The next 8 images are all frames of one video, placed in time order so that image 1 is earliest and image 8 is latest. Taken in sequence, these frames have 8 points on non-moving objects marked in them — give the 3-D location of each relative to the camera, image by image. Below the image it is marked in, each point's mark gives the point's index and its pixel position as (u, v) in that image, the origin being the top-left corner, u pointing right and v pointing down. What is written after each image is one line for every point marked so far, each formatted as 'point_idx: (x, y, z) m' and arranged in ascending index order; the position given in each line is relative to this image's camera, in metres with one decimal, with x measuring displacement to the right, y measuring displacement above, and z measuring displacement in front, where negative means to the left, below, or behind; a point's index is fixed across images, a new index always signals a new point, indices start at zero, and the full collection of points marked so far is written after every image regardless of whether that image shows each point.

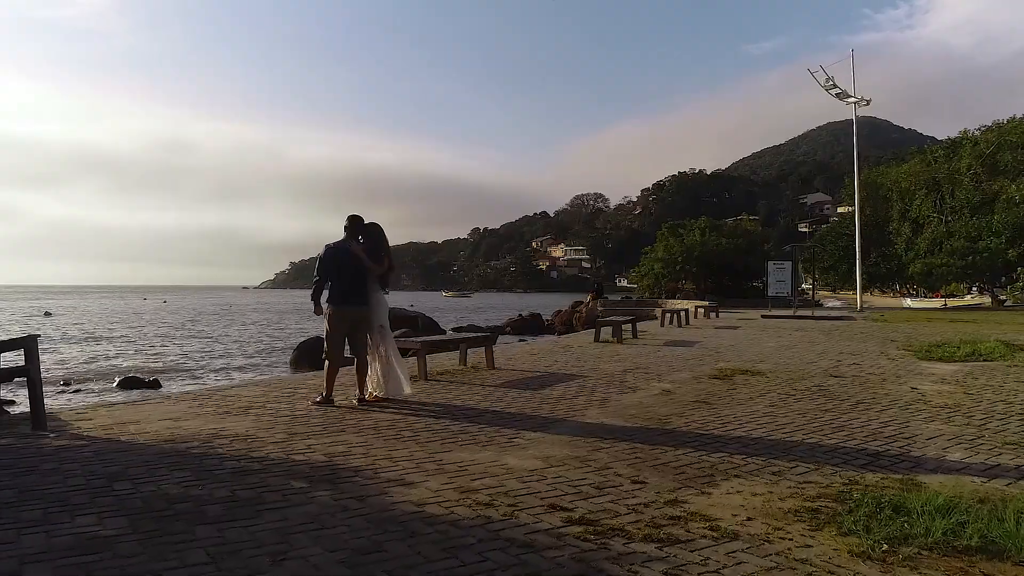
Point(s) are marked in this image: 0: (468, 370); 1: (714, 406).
0: (-0.7, -1.2, +10.5) m
1: (+2.2, -1.3, +7.8) m
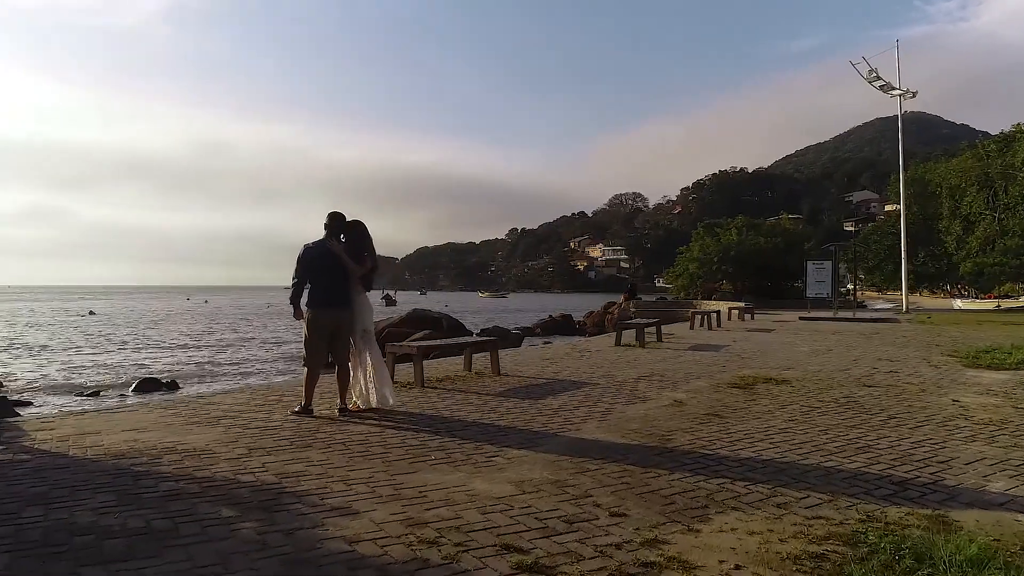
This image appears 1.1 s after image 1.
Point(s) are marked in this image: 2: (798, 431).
0: (-0.6, -1.2, +10.0) m
1: (+2.1, -1.3, +7.1) m
2: (+2.7, -1.3, +6.7) m
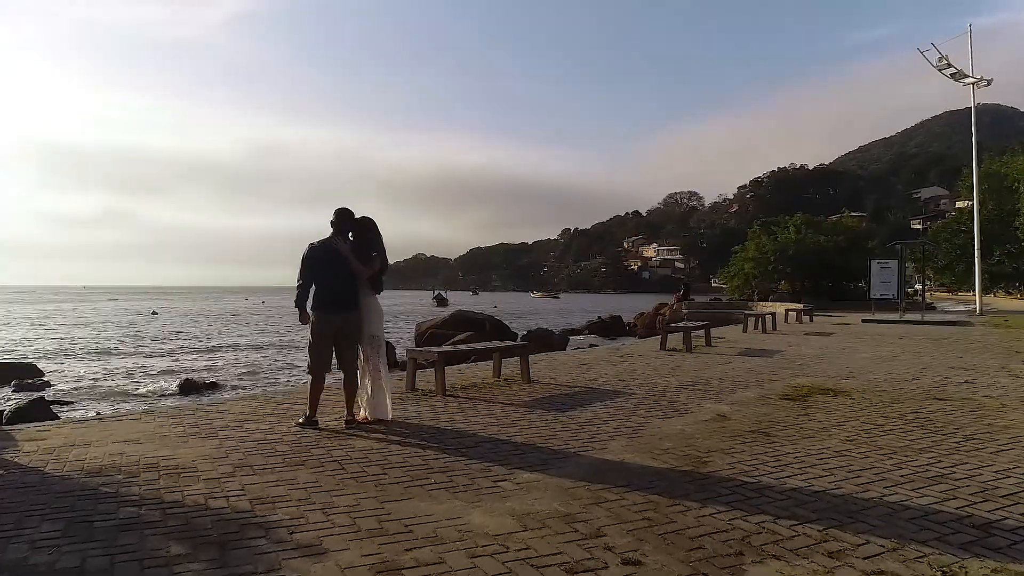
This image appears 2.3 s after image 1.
0: (-0.2, -1.2, +9.4) m
1: (+2.3, -1.3, +6.3) m
2: (+2.8, -1.3, +5.8) m
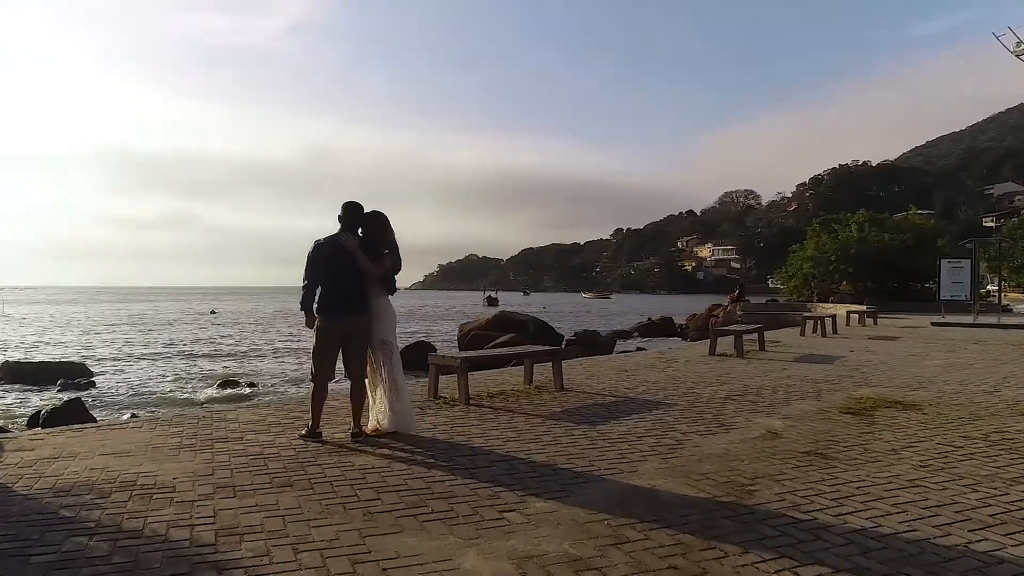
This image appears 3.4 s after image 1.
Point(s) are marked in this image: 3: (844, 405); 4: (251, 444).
0: (+0.2, -1.3, +8.7) m
1: (+2.4, -1.3, +5.5) m
2: (+2.9, -1.3, +4.9) m
3: (+3.8, -1.3, +8.2) m
4: (-2.2, -1.3, +6.0) m
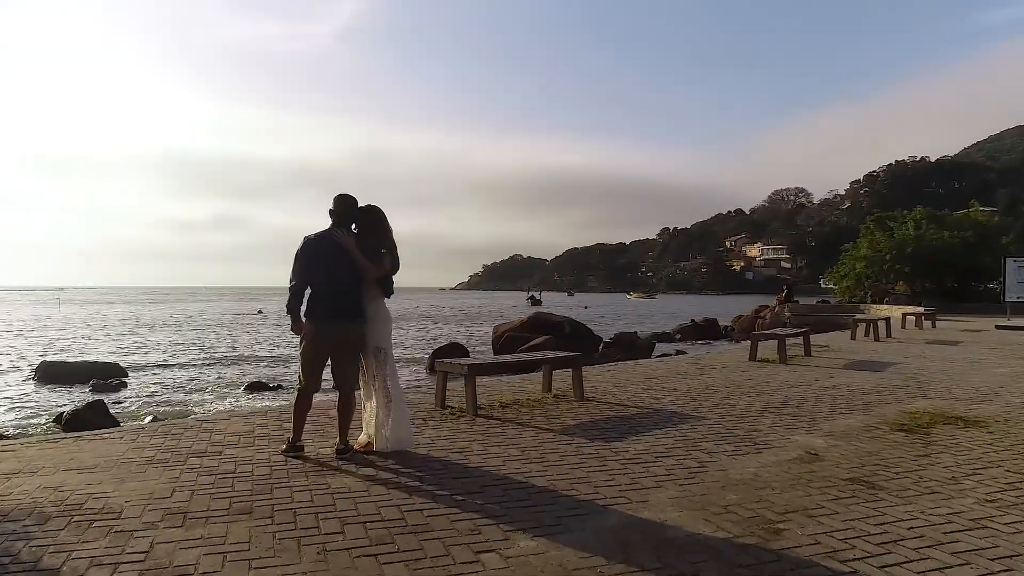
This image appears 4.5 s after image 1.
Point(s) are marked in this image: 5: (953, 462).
0: (+0.3, -1.3, +8.0) m
1: (+2.4, -1.4, +4.7) m
2: (+2.8, -1.4, +4.1) m
3: (+3.9, -1.3, +7.3) m
4: (-2.2, -1.3, +5.5) m
5: (+3.4, -1.3, +5.6) m
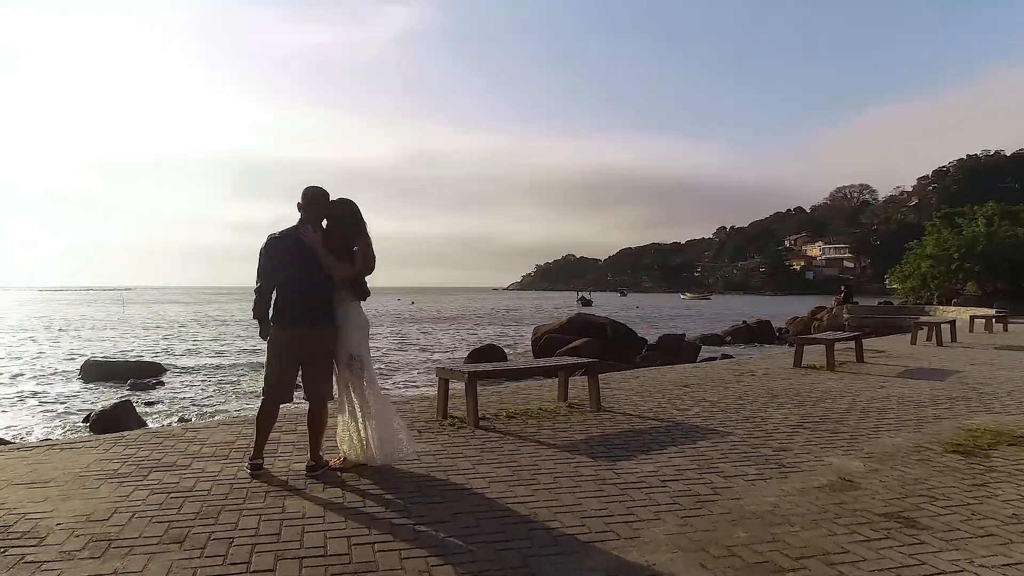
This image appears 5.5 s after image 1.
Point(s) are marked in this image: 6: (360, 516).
0: (+0.4, -1.3, +7.4) m
1: (+2.2, -1.4, +3.9) m
2: (+2.6, -1.4, +3.3) m
3: (+3.9, -1.4, +6.4) m
4: (-2.3, -1.3, +5.1) m
5: (+3.3, -1.4, +4.7) m
6: (-0.9, -1.3, +4.2) m
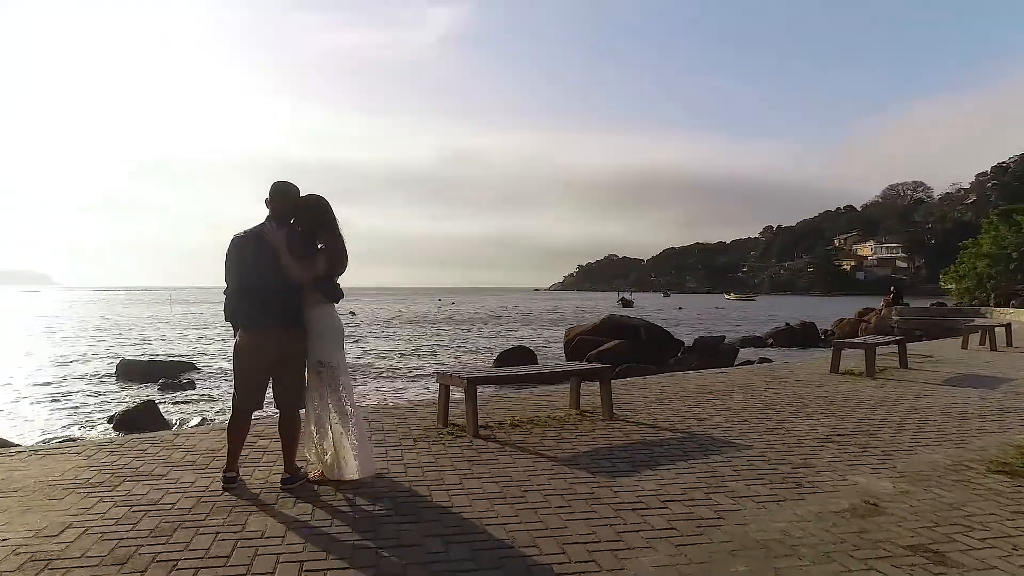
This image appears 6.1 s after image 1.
0: (+0.5, -1.3, +7.0) m
1: (+2.1, -1.4, +3.4) m
2: (+2.4, -1.4, +2.8) m
3: (+3.9, -1.4, +5.8) m
4: (-2.3, -1.3, +4.8) m
5: (+3.2, -1.4, +4.2) m
6: (-1.0, -1.3, +3.9) m
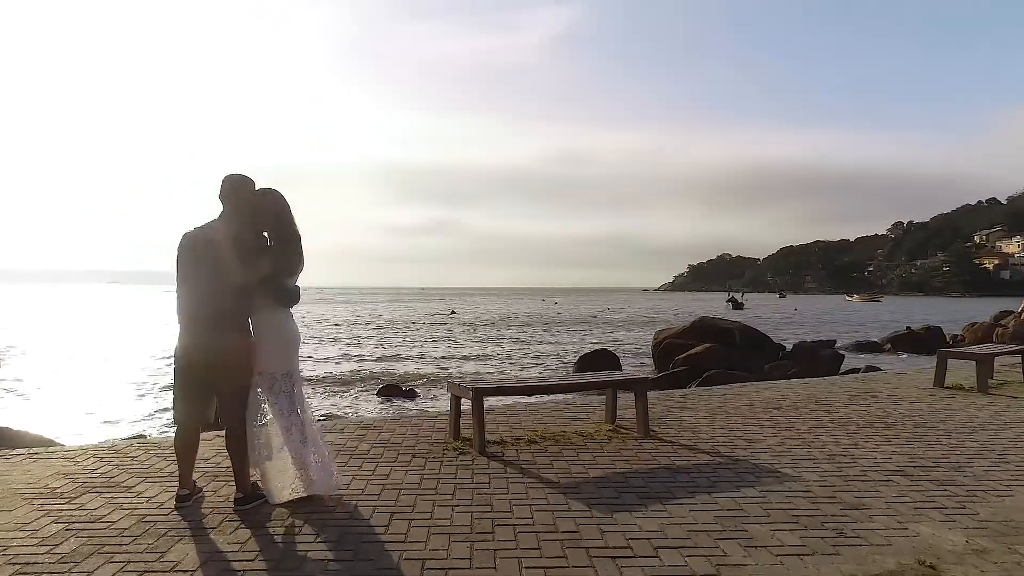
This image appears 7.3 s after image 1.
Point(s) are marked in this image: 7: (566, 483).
0: (+0.7, -1.3, +6.3) m
1: (+1.7, -1.4, +2.5) m
2: (+2.0, -1.4, +1.8) m
3: (+3.9, -1.4, +4.5) m
4: (-2.5, -1.3, +4.5) m
5: (+2.9, -1.4, +3.0) m
6: (-1.3, -1.3, +3.4) m
7: (+0.4, -1.3, +5.0) m
